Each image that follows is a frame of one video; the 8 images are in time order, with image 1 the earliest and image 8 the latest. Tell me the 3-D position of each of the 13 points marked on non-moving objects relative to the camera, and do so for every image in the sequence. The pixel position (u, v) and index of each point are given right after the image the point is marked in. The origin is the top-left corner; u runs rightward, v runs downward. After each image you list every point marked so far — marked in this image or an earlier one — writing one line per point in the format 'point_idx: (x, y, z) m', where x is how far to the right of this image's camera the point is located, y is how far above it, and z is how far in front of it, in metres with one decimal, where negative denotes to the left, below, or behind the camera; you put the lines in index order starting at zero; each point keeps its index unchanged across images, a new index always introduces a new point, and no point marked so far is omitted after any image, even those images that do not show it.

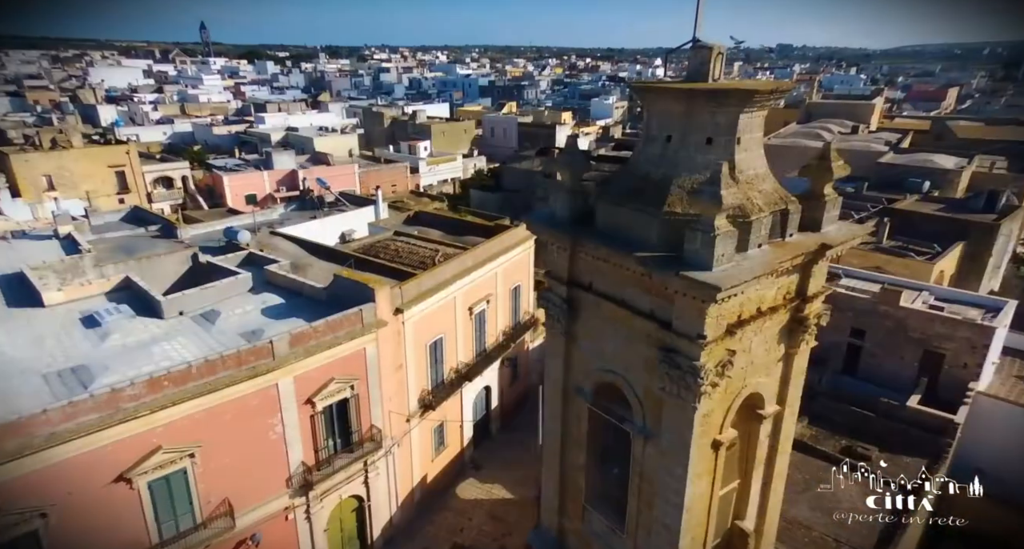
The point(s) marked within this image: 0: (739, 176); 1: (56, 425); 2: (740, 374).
0: (+2.3, +1.0, +6.1) m
1: (-7.8, -2.6, +10.6) m
2: (+2.5, -1.1, +6.6) m
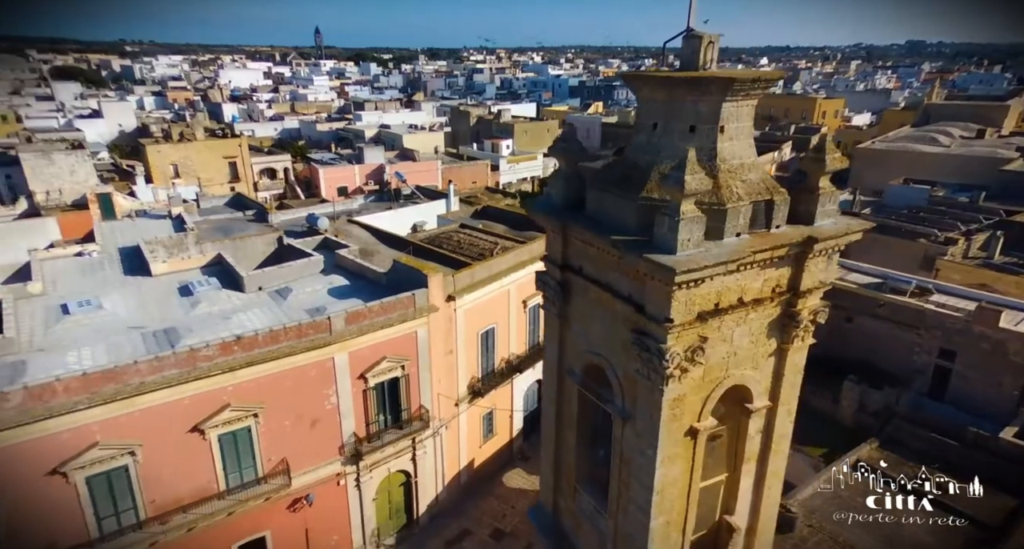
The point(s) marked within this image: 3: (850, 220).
0: (+2.1, +1.1, +6.1) m
1: (-7.3, -2.0, +12.2) m
2: (+2.2, -0.9, +6.6) m
3: (+3.6, +0.6, +6.7) m
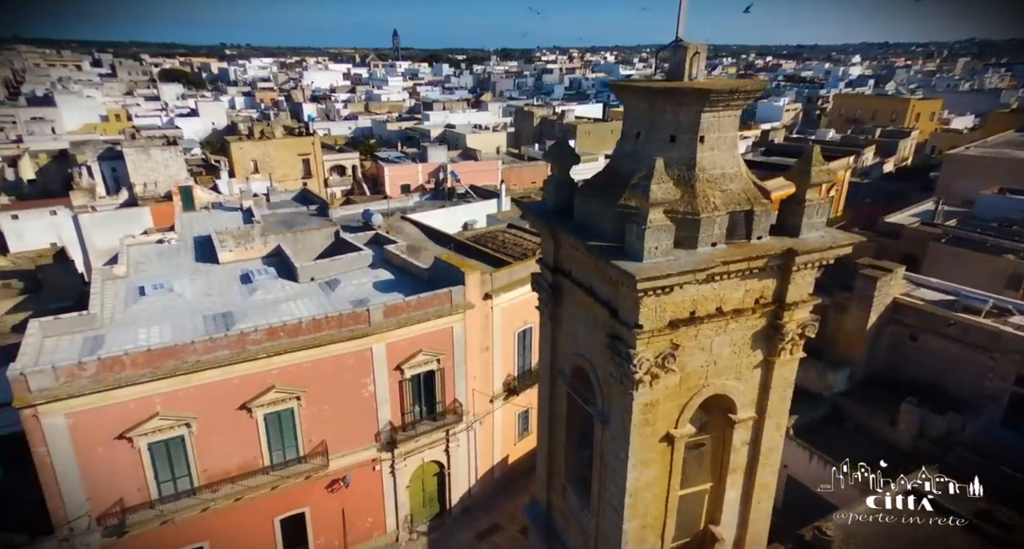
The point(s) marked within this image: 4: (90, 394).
0: (+1.9, +1.0, +6.2) m
1: (-6.8, -1.7, +13.4) m
2: (+2.0, -1.0, +6.6) m
3: (+3.4, +0.4, +6.5) m
4: (-8.5, -2.4, +12.4) m
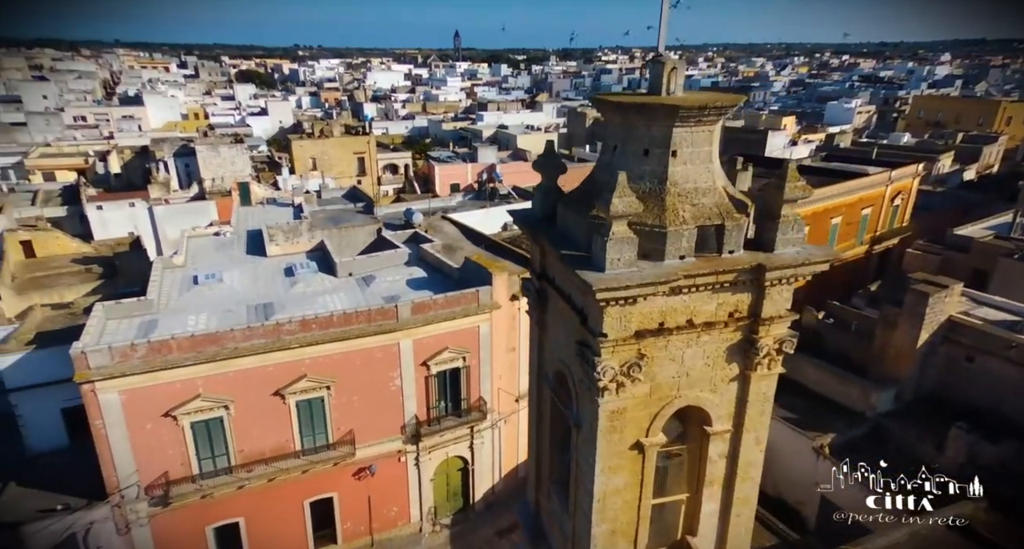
0: (+1.6, +0.9, +6.2) m
1: (-6.4, -1.6, +14.3) m
2: (+1.7, -1.2, +6.7) m
3: (+3.2, +0.3, +6.4) m
4: (-8.2, -2.1, +13.5) m
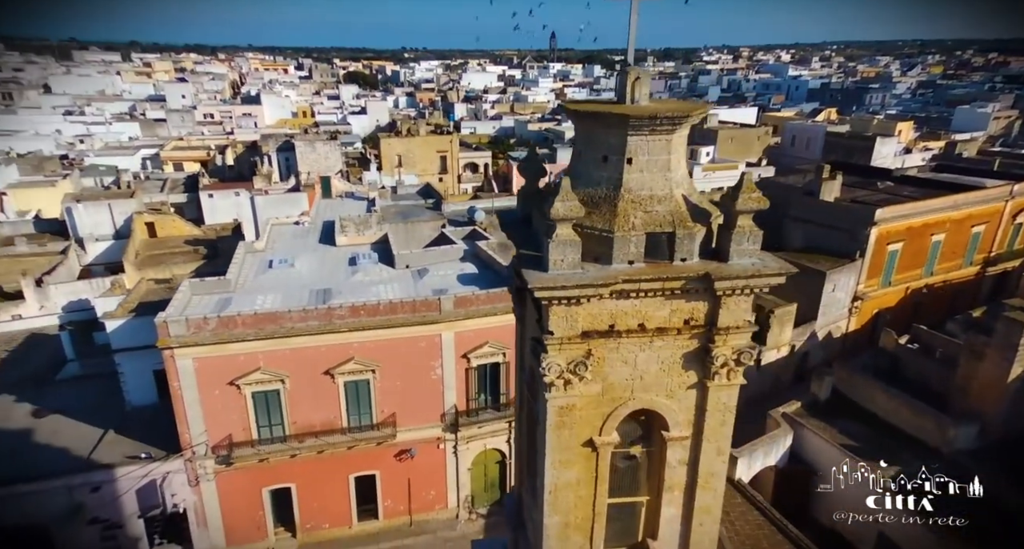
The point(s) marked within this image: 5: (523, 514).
0: (+1.2, +0.8, +6.4) m
1: (-5.5, -1.2, +15.7) m
2: (+1.2, -1.2, +6.8) m
3: (+2.7, +0.1, +6.4) m
4: (-7.5, -1.7, +15.1) m
5: (+0.2, -3.5, +8.9) m
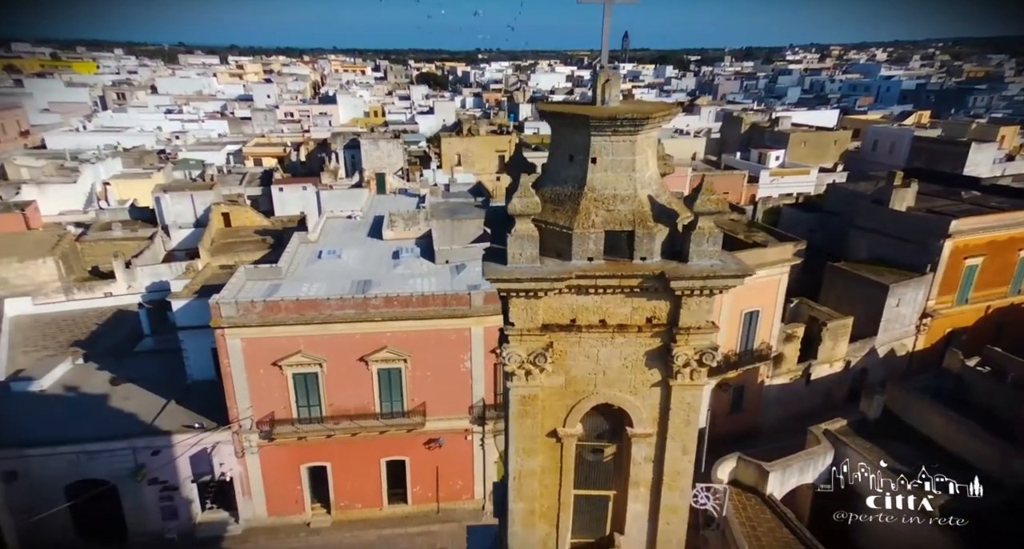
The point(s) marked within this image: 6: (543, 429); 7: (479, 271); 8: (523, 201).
0: (+0.8, +0.9, +6.6) m
1: (-4.8, -0.9, +16.6) m
2: (+0.8, -1.2, +7.0) m
3: (+2.3, +0.1, +6.4) m
4: (-6.8, -1.3, +16.3) m
5: (0.0, -3.4, +9.2) m
6: (+0.4, -1.8, +7.2) m
7: (-1.0, +0.1, +19.0) m
8: (+0.1, +0.7, +6.3) m
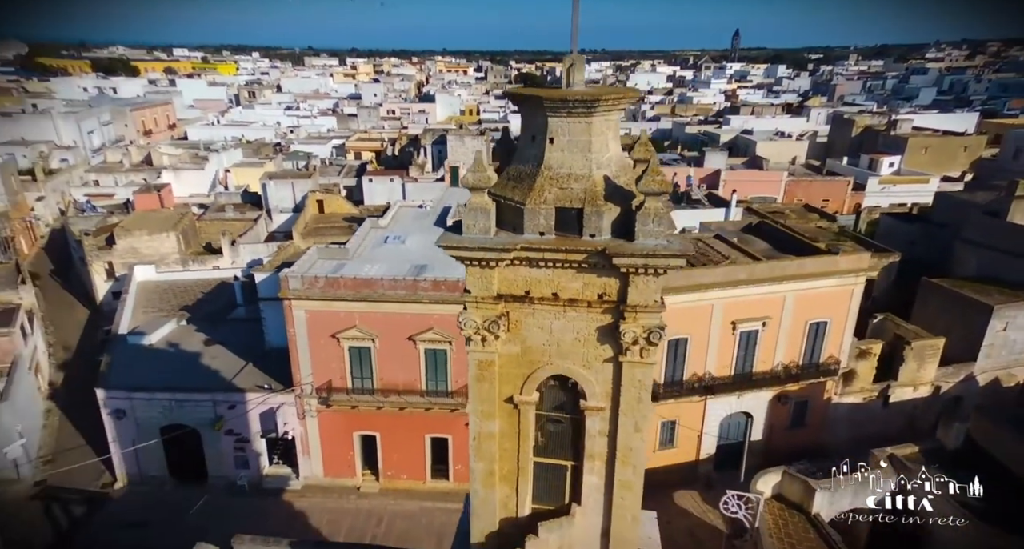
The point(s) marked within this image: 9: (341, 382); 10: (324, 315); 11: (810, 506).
0: (+0.3, +1.2, +7.0) m
1: (-3.6, -0.4, +17.8) m
2: (+0.3, -0.9, +7.4) m
3: (+1.7, +0.3, +6.5) m
4: (-5.6, -0.7, +17.8) m
5: (-0.3, -3.1, +9.7) m
6: (-0.1, -1.5, +7.6) m
7: (+0.6, +0.4, +19.4) m
8: (-0.4, +1.1, +6.8) m
9: (-5.2, -3.3, +18.7) m
10: (-5.5, -1.2, +18.0) m
11: (+8.0, -6.2, +16.4) m
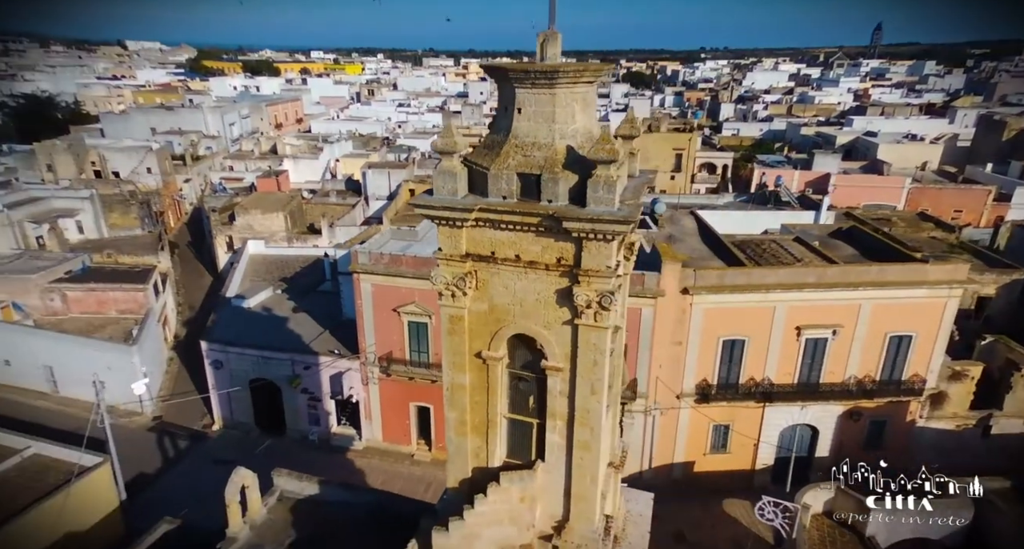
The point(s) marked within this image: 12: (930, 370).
0: (0.0, +1.6, +7.4) m
1: (-2.0, +0.2, +18.8) m
2: (-0.1, -0.4, +7.8) m
3: (+1.2, +0.7, +6.7) m
4: (-4.0, 0.0, +19.2) m
5: (-0.4, -2.6, +10.2) m
6: (-0.5, -1.0, +8.2) m
7: (+2.5, +0.7, +19.6) m
8: (-0.8, +1.6, +7.4) m
9: (-3.6, -2.6, +20.0) m
10: (-3.9, -0.5, +19.4) m
11: (+8.8, -6.3, +15.3) m
12: (+12.9, -2.9, +18.8) m
